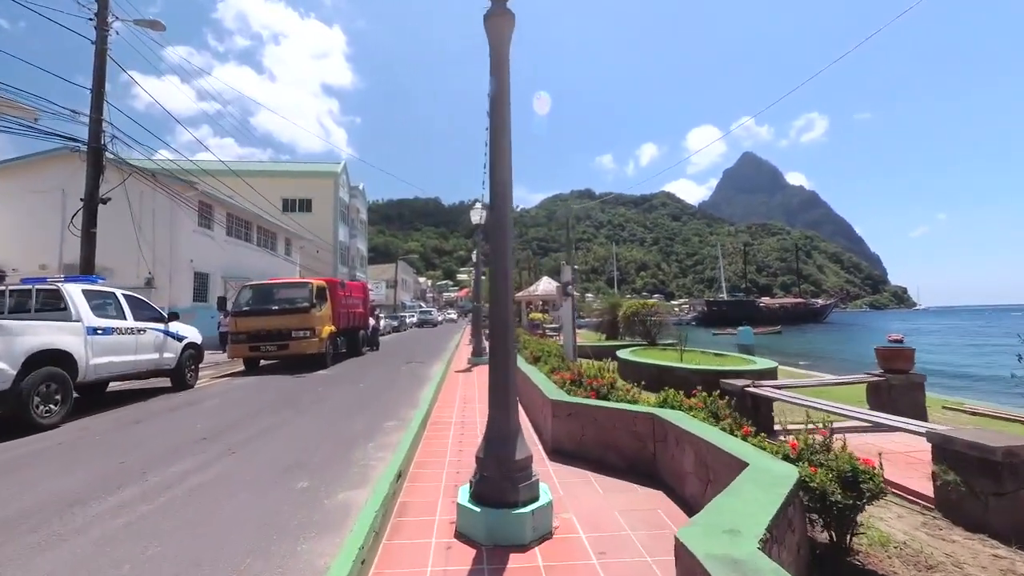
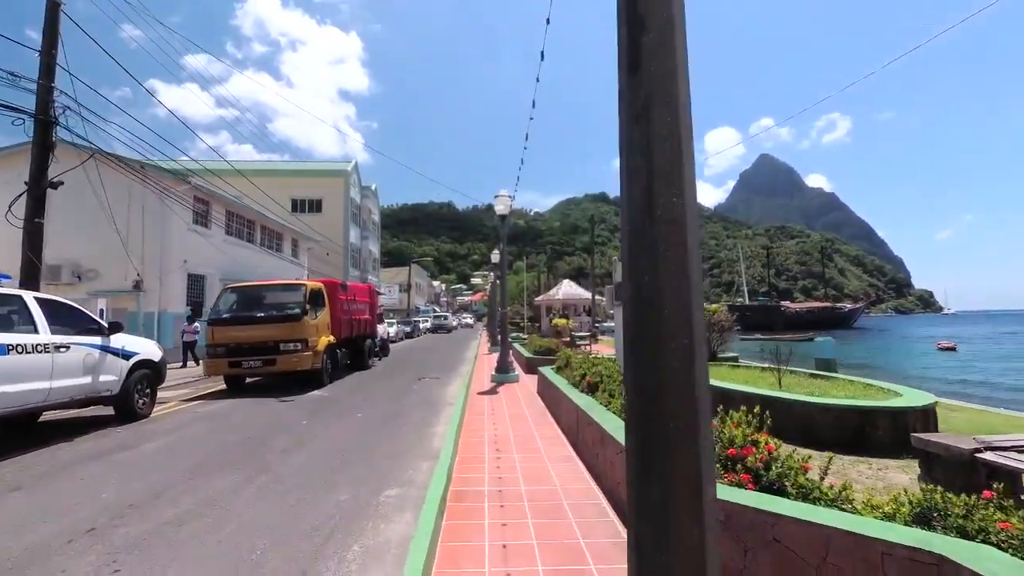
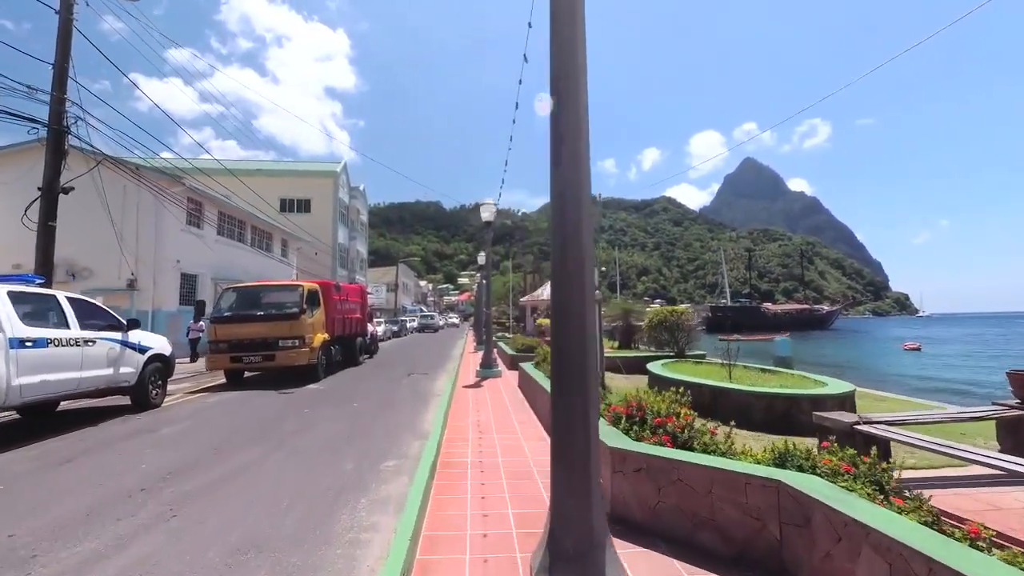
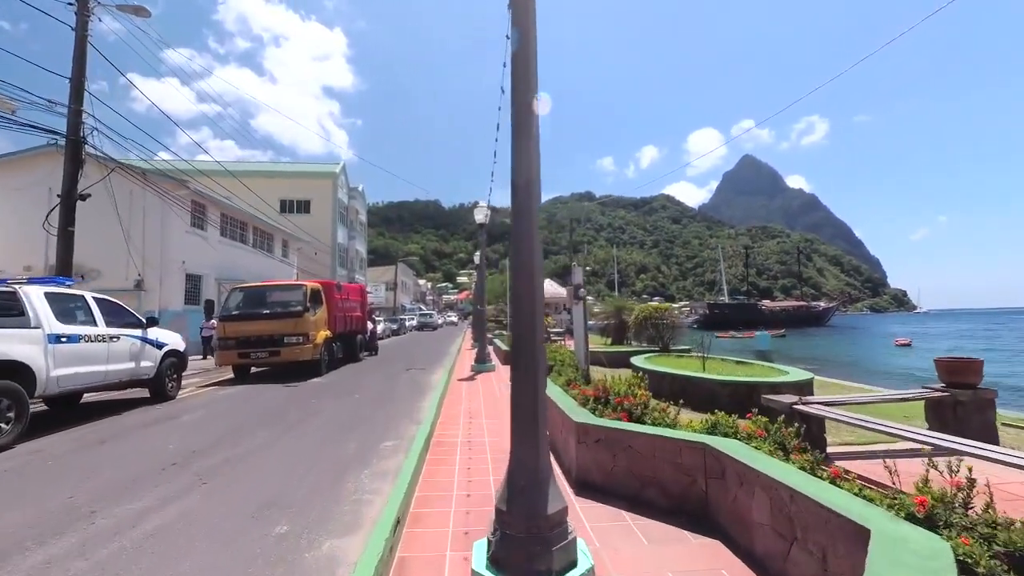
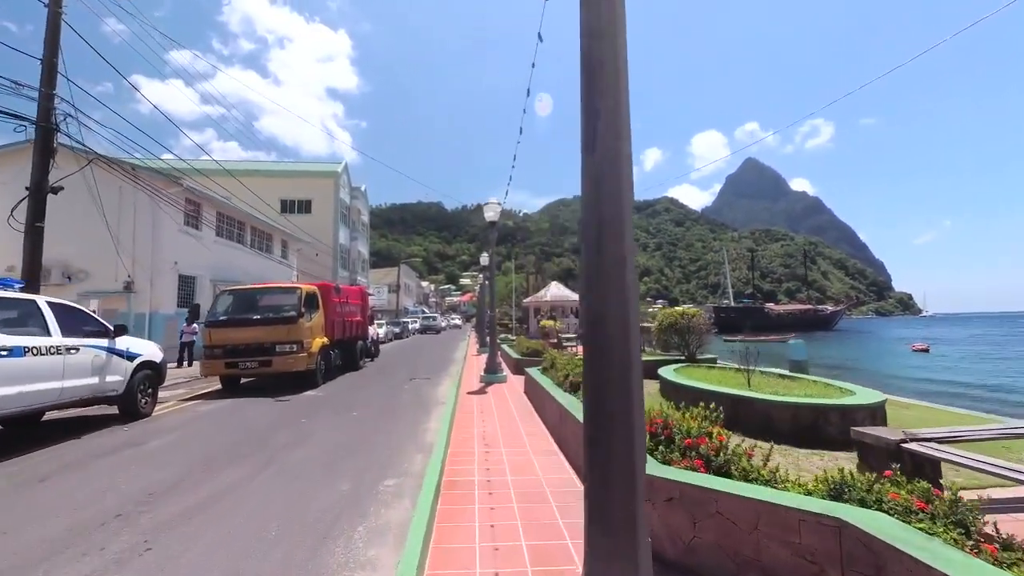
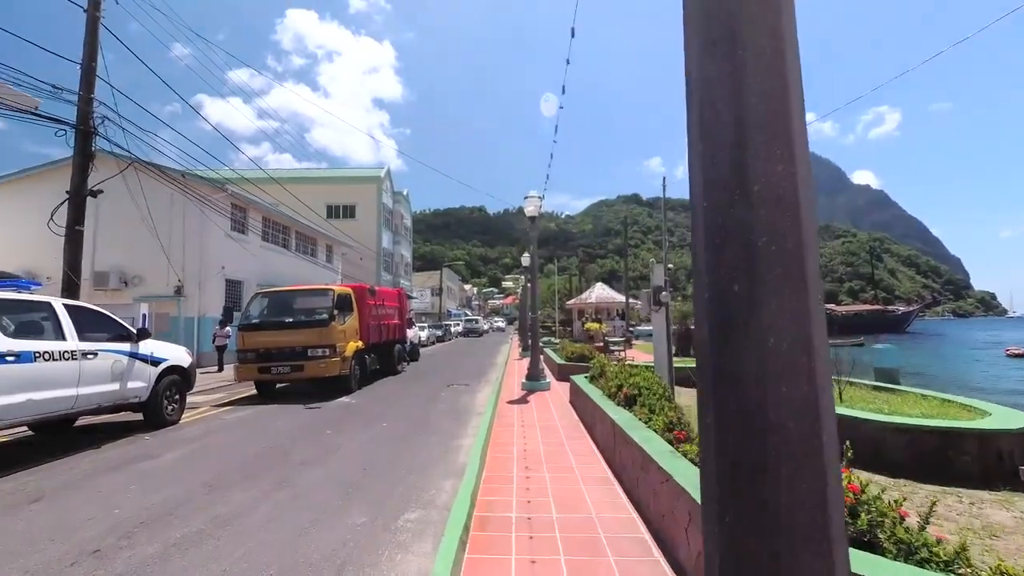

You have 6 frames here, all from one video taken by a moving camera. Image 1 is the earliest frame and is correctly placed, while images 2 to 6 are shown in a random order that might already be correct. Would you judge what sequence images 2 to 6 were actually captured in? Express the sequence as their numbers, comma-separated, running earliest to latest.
4, 3, 5, 2, 6
